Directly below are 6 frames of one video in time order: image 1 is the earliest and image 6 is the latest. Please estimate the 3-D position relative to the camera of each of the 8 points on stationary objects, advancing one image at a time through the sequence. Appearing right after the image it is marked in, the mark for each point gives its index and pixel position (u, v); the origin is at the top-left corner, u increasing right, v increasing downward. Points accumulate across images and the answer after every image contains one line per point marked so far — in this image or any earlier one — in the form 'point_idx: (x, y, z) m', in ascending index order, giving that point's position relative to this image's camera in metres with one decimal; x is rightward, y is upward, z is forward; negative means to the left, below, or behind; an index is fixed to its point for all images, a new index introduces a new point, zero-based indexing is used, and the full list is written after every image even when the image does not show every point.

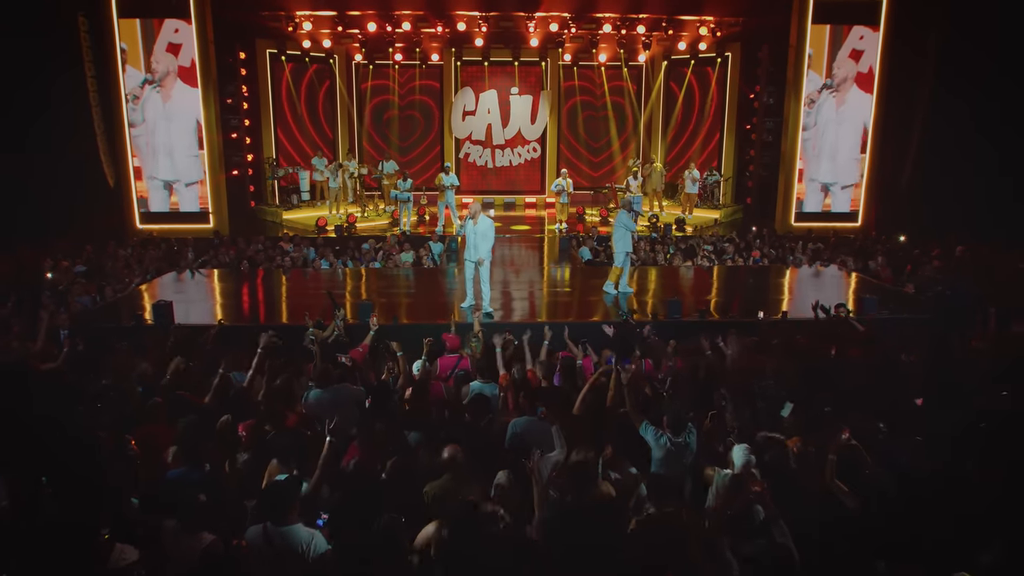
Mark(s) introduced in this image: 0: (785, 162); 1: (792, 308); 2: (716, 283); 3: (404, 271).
0: (+6.5, +2.9, +16.9) m
1: (+4.2, -0.2, +11.3) m
2: (+3.3, +0.1, +12.6) m
3: (-2.0, +0.3, +13.2) m
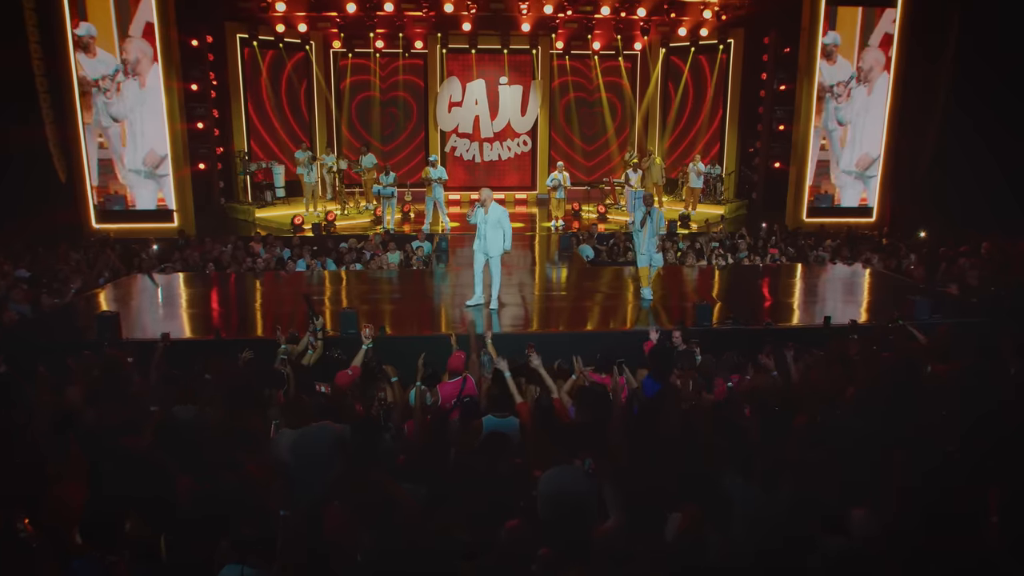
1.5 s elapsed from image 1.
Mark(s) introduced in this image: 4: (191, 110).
0: (+6.3, +2.9, +15.8) m
1: (+4.2, -0.2, +10.2) m
2: (+3.3, +0.1, +11.5) m
3: (-2.0, +0.2, +11.9) m
4: (-6.8, +3.8, +15.1) m
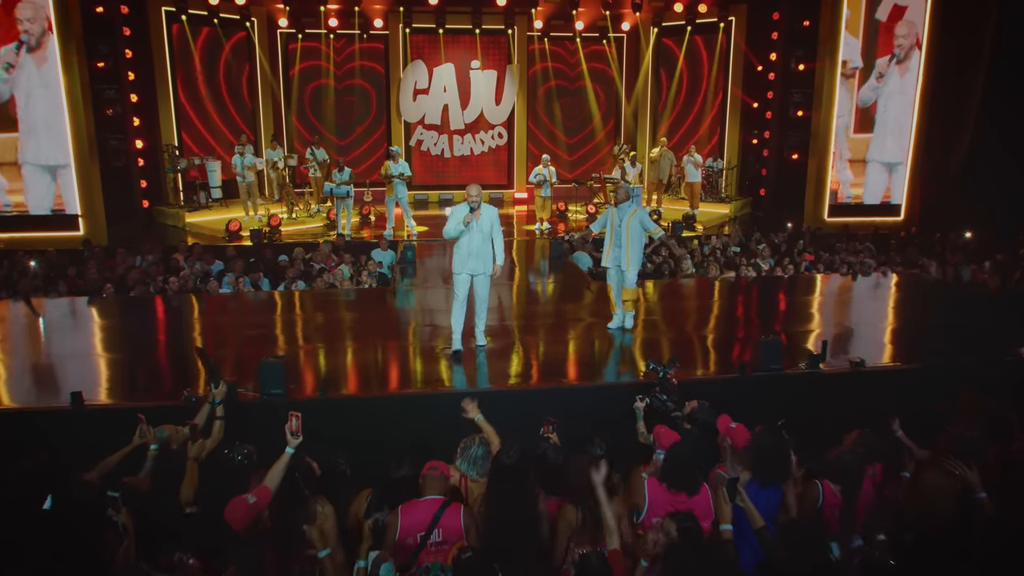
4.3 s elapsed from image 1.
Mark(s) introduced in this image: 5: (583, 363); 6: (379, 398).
0: (+5.9, +2.7, +13.8) m
1: (+4.1, -0.5, +8.1) m
2: (+3.1, -0.2, +9.3) m
3: (-2.2, -0.1, +9.5) m
4: (-7.2, +3.4, +12.4) m
5: (+0.7, -0.7, +6.9) m
6: (-1.0, -0.8, +5.6) m
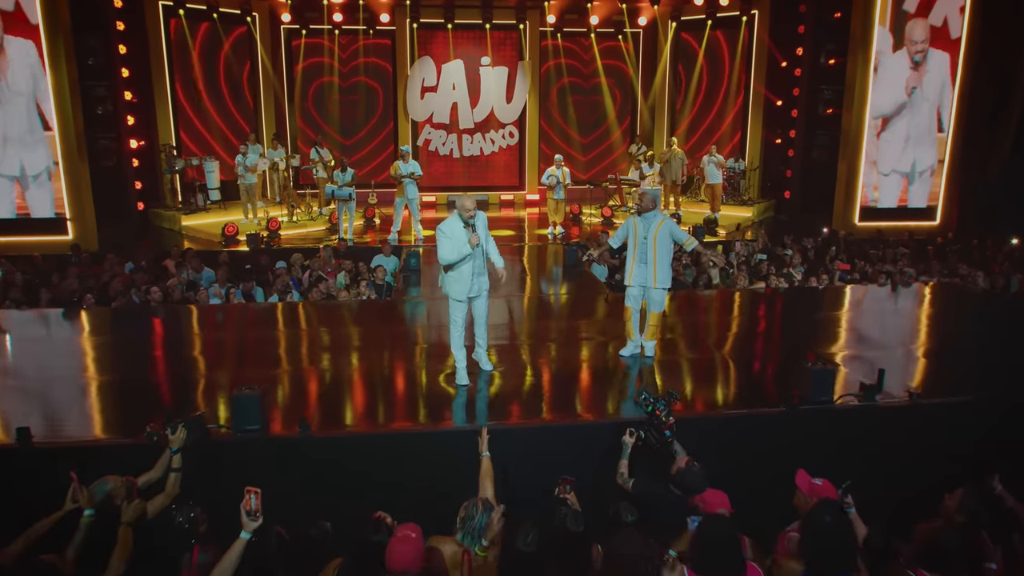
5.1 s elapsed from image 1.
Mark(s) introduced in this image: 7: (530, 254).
0: (+6.1, +2.5, +13.0) m
1: (+4.2, -0.6, +7.3) m
2: (+3.2, -0.3, +8.5) m
3: (-2.1, -0.2, +8.8) m
4: (-7.0, +3.3, +11.8) m
5: (+0.7, -0.9, +6.1) m
6: (-0.9, -1.0, +4.9) m
7: (+0.3, +0.6, +12.5) m
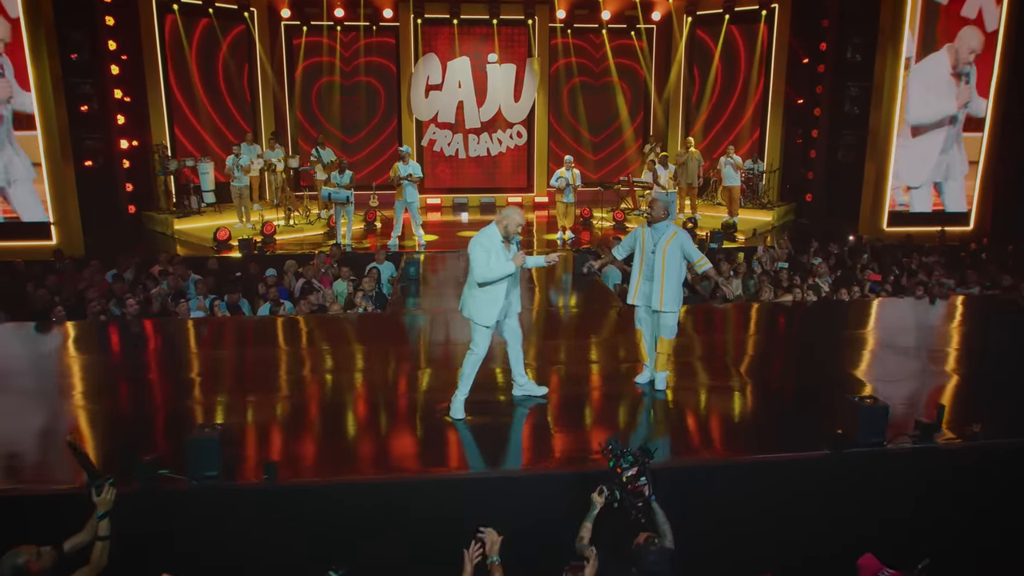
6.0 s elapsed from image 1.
0: (+6.2, +2.4, +12.2) m
1: (+4.3, -0.8, +6.6) m
2: (+3.3, -0.5, +7.8) m
3: (-2.0, -0.3, +8.2) m
4: (-6.9, +3.2, +11.3) m
5: (+0.8, -1.0, +5.5) m
6: (-0.9, -1.1, +4.3) m
7: (+0.4, +0.5, +11.9) m
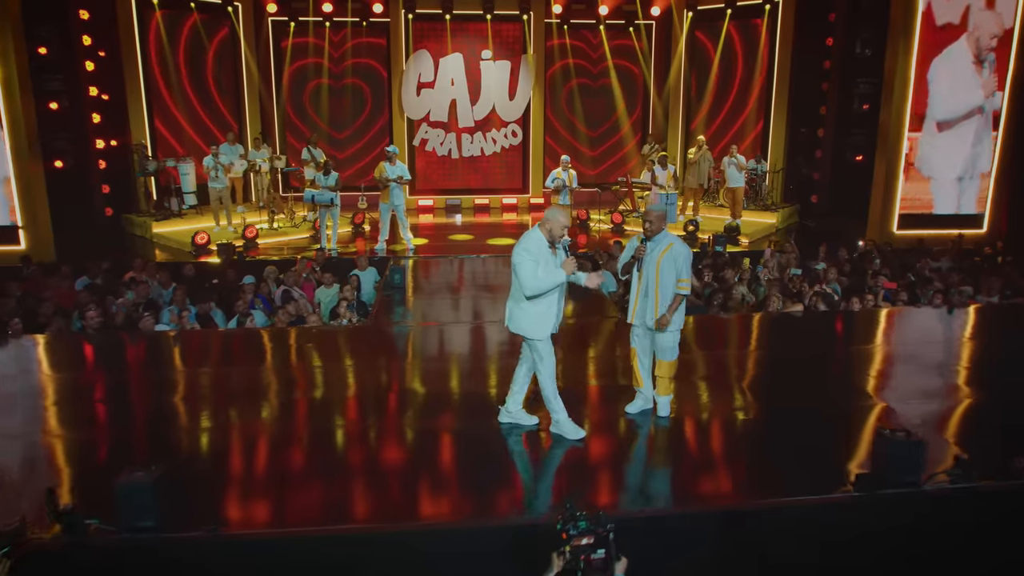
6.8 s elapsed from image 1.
0: (+6.1, +2.3, +11.7) m
1: (+4.2, -0.9, +6.1) m
2: (+3.2, -0.5, +7.3) m
3: (-2.1, -0.4, +7.7) m
4: (-7.0, +3.1, +10.7) m
5: (+0.7, -1.1, +4.9) m
6: (-1.0, -1.2, +3.7) m
7: (+0.3, +0.4, +11.3) m
